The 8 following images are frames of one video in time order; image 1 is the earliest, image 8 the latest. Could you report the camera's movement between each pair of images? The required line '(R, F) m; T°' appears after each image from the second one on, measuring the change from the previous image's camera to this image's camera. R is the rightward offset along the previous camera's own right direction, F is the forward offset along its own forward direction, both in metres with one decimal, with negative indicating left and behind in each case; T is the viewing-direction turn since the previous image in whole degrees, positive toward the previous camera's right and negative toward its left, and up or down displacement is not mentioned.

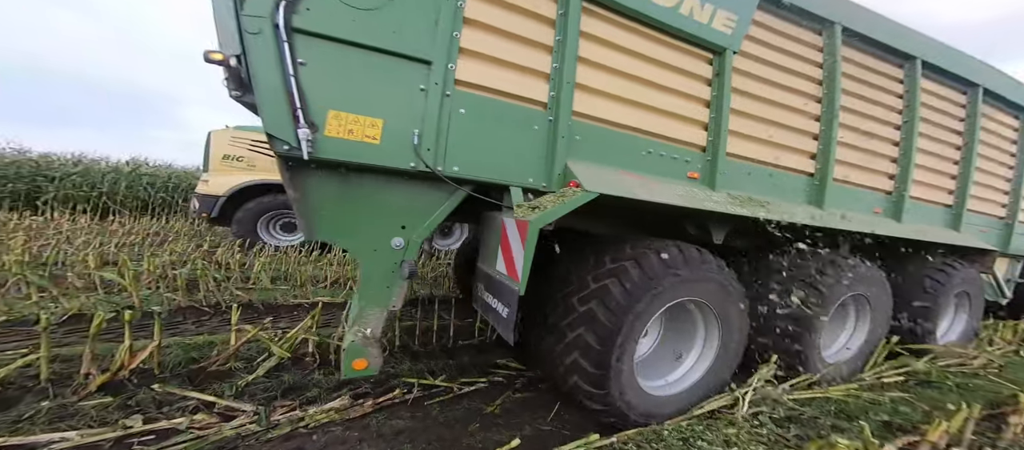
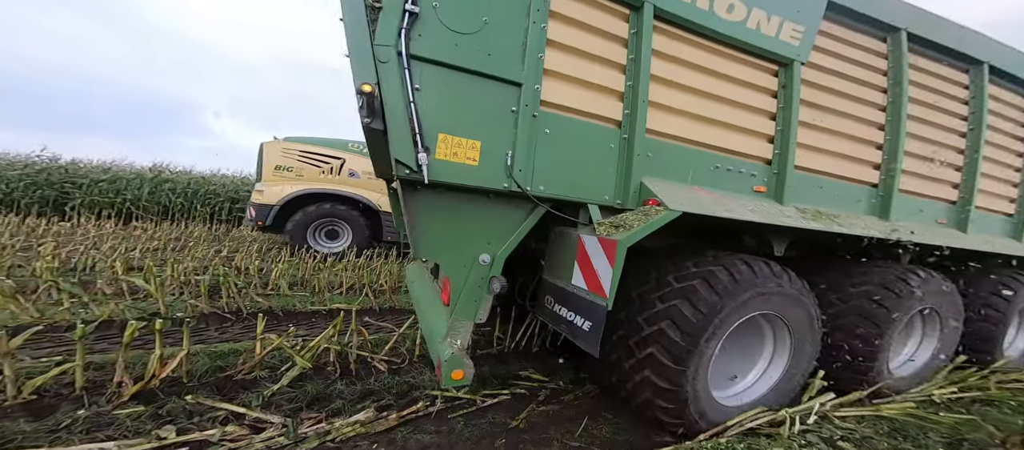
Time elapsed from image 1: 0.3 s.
(-0.1, 0.0) m; -2°
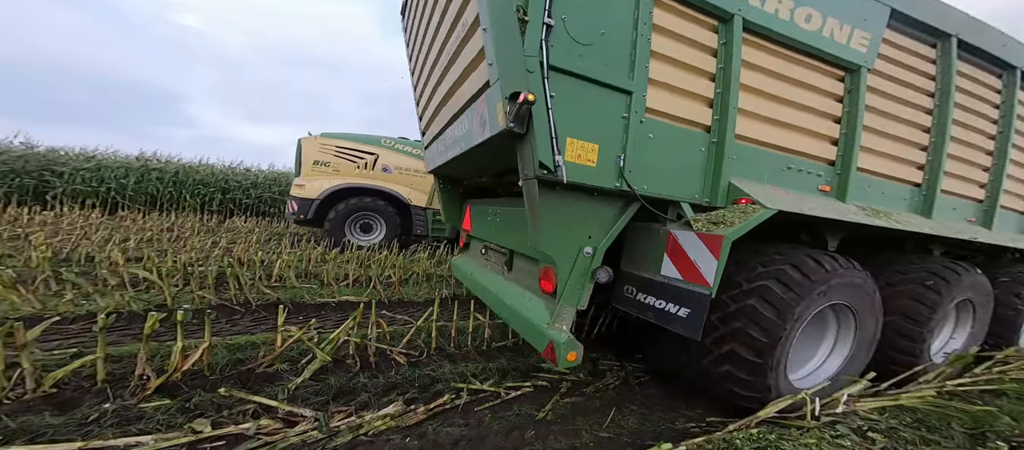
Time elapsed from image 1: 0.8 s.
(-0.2, 0.0) m; +1°
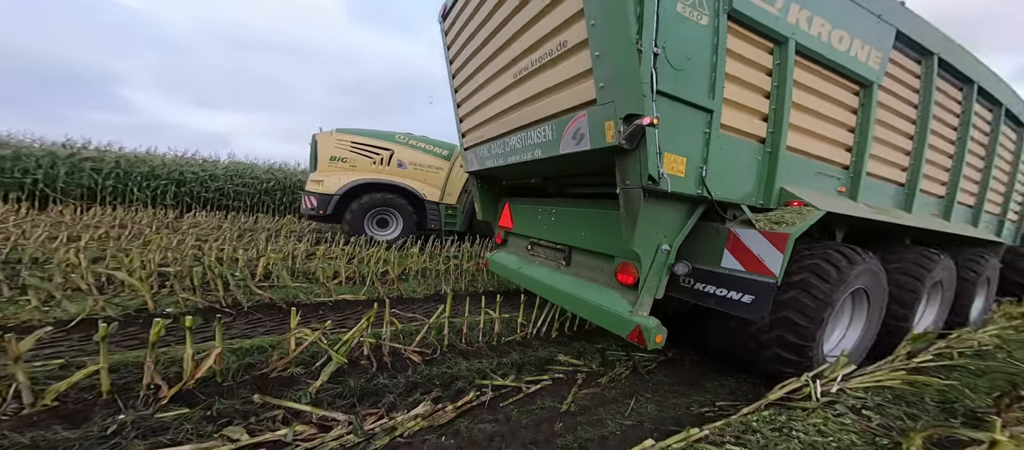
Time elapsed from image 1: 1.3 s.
(-0.3, 0.0) m; +4°
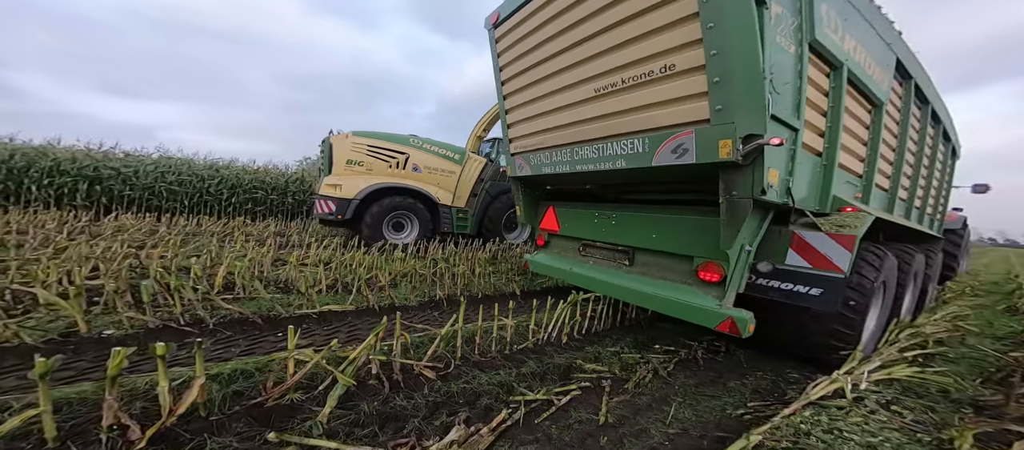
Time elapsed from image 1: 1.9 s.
(-0.4, +0.2) m; +6°
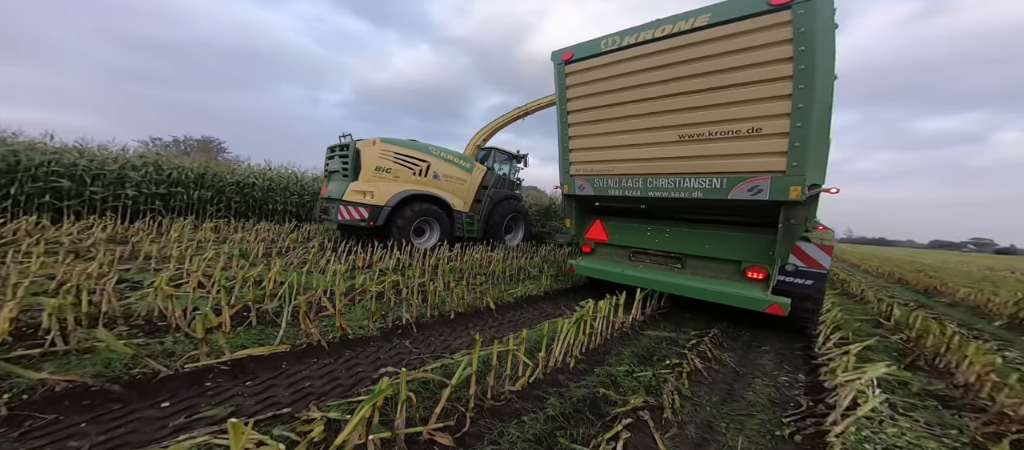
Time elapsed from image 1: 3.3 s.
(-0.6, +0.5) m; +16°
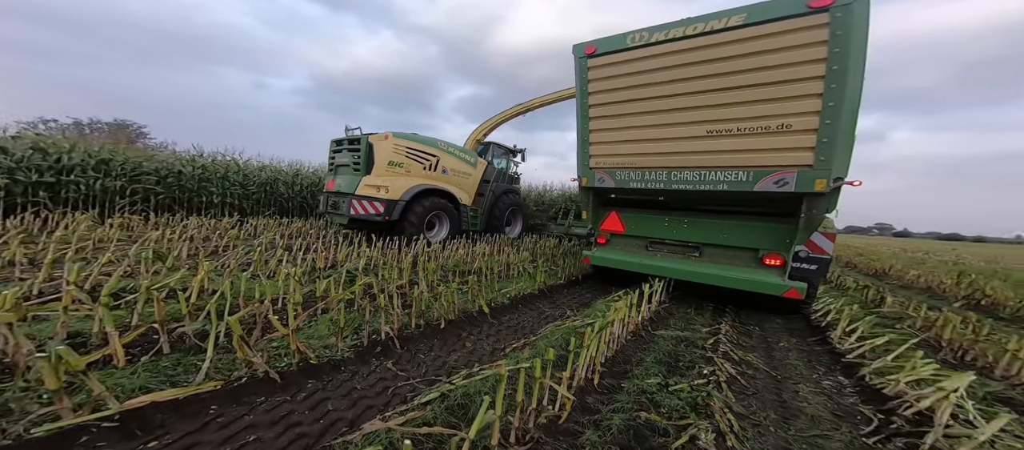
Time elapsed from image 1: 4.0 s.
(-0.2, +0.5) m; +6°
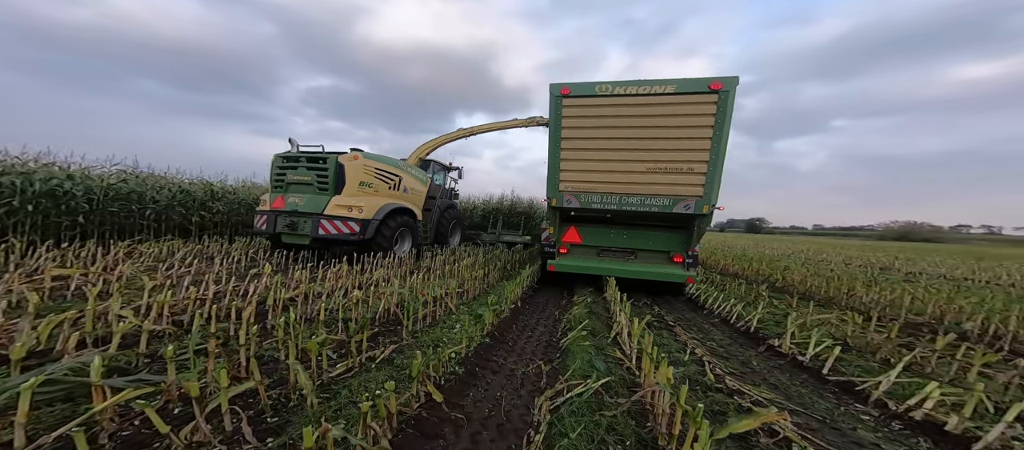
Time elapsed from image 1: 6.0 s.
(-0.6, +1.2) m; +24°
